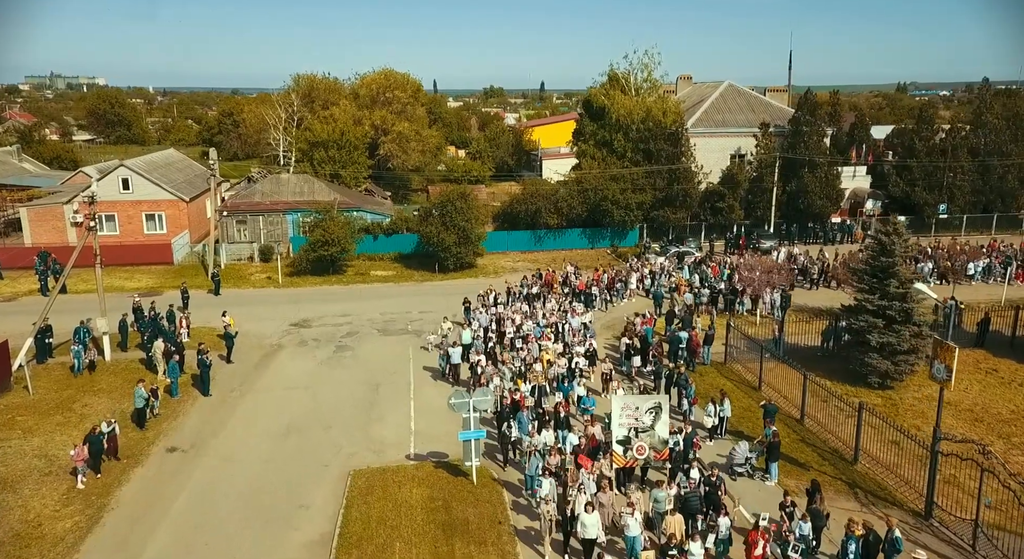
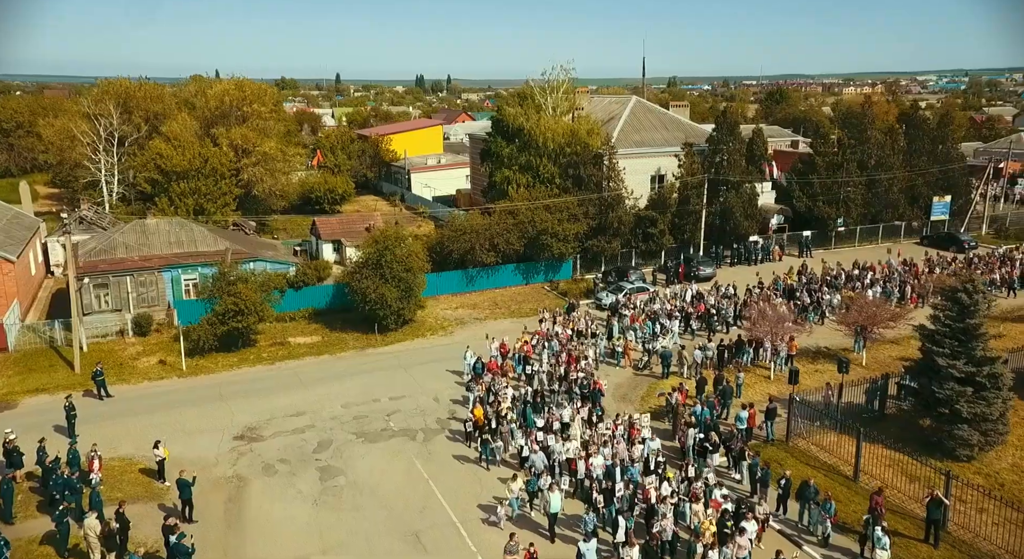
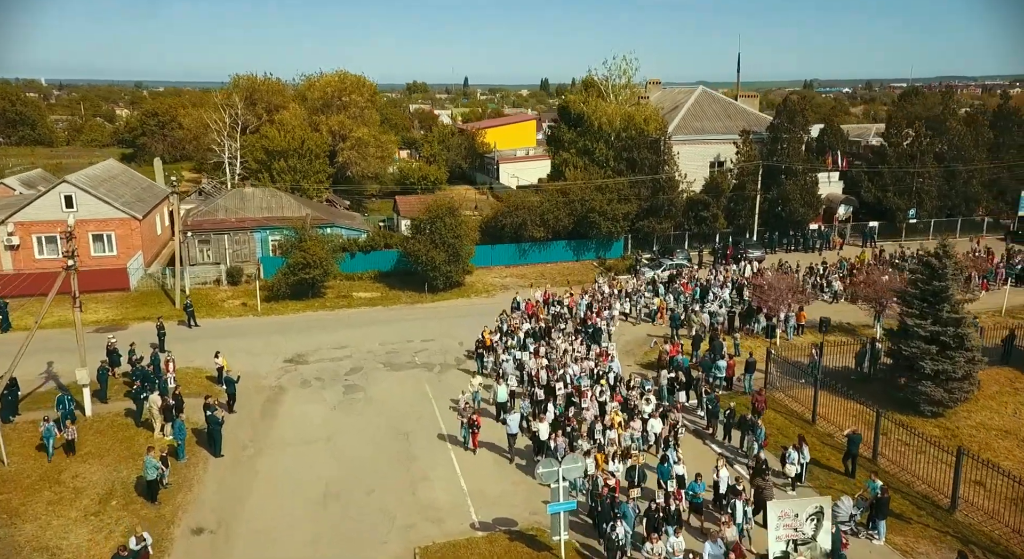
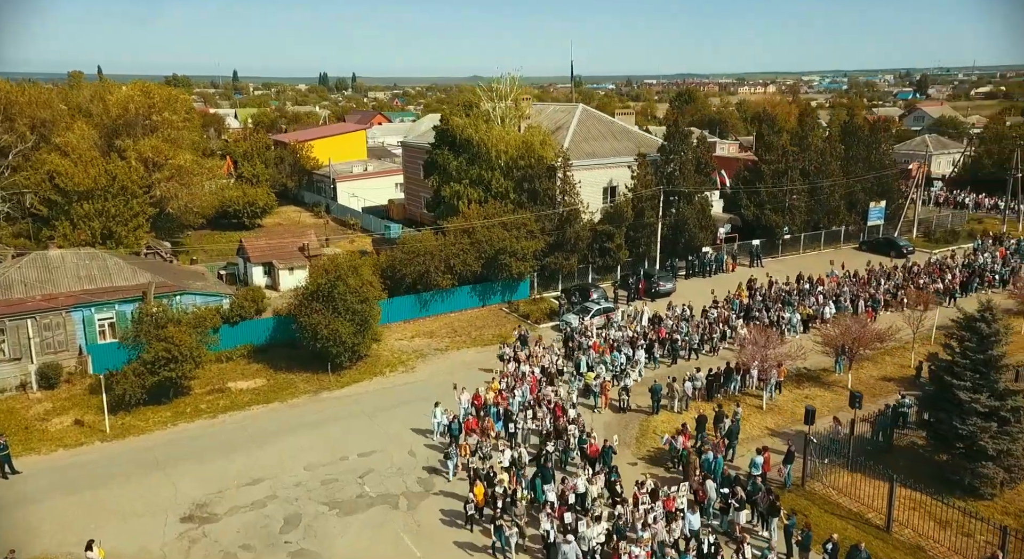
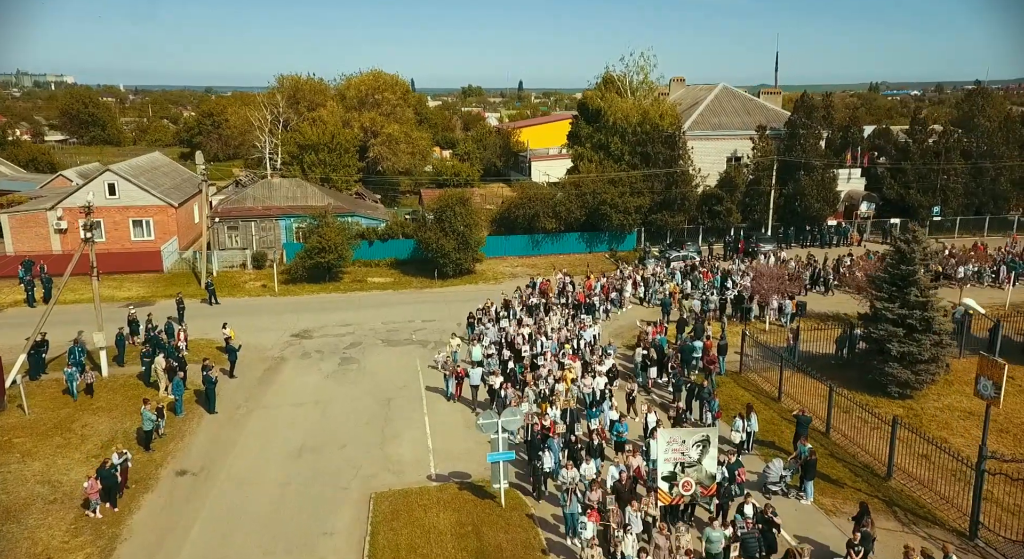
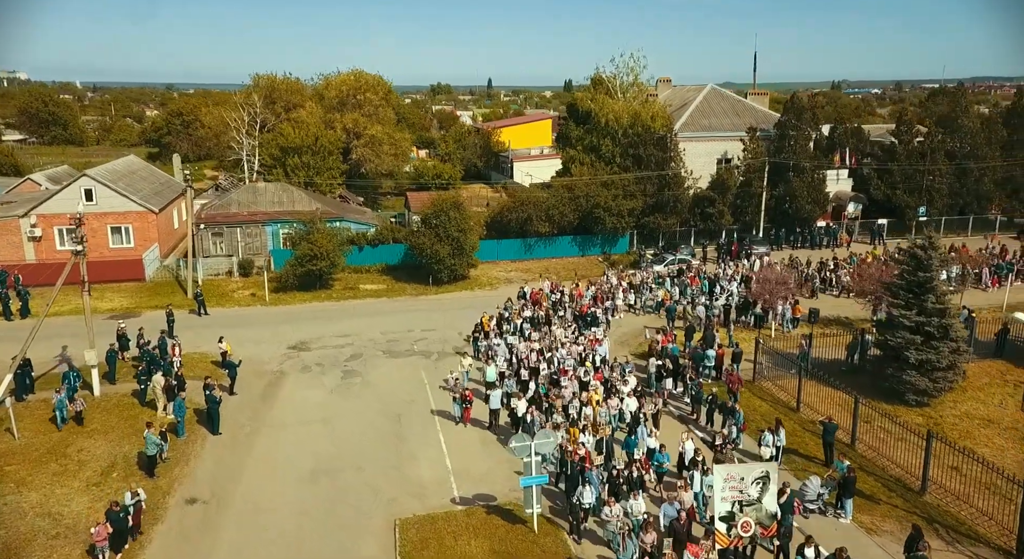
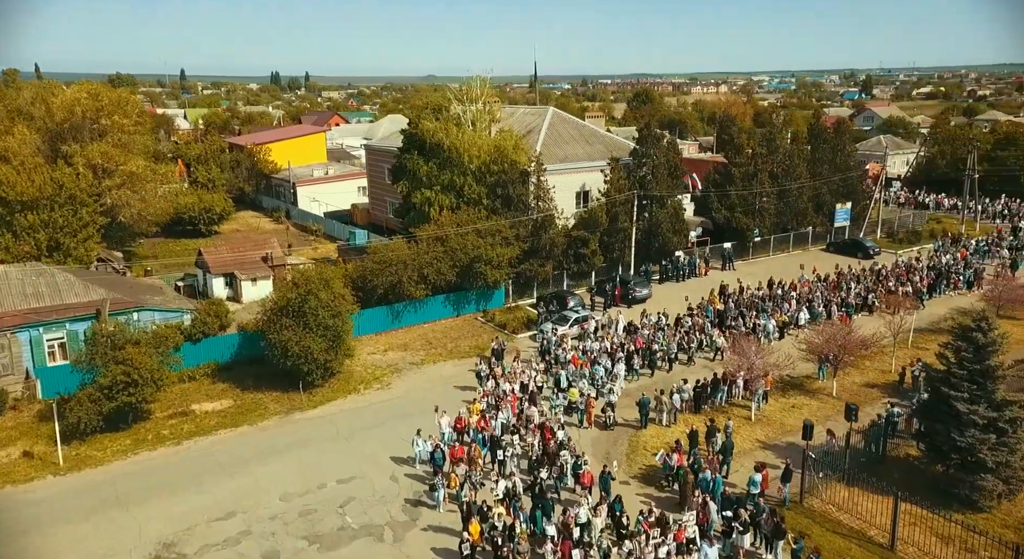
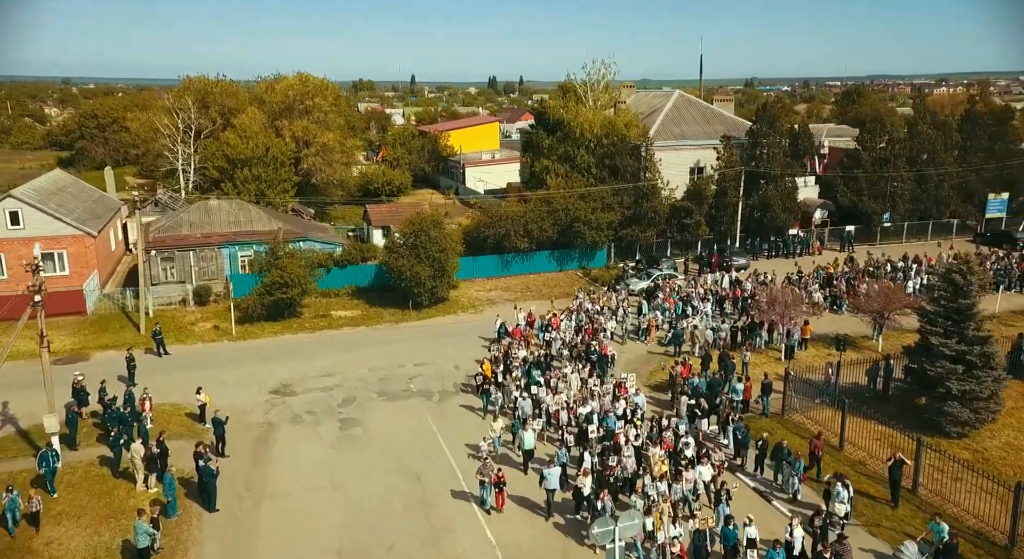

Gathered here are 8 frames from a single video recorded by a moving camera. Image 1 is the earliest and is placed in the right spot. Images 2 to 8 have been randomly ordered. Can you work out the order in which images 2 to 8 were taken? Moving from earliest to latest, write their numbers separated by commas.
5, 6, 3, 8, 2, 4, 7
